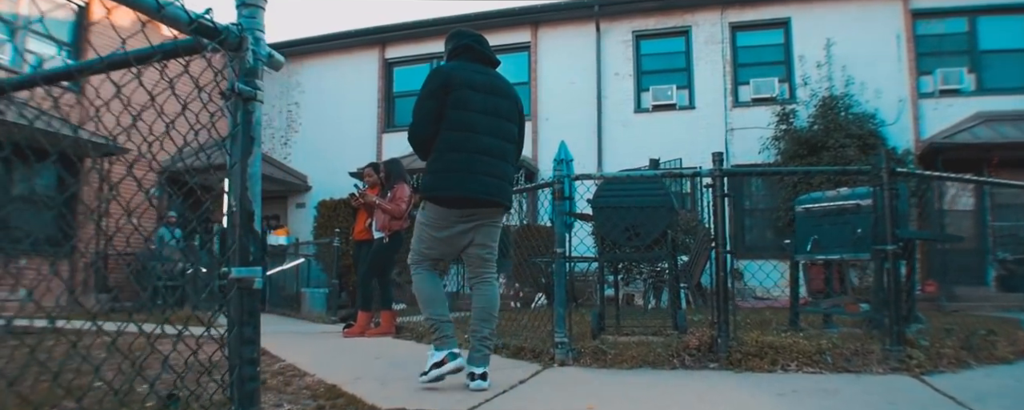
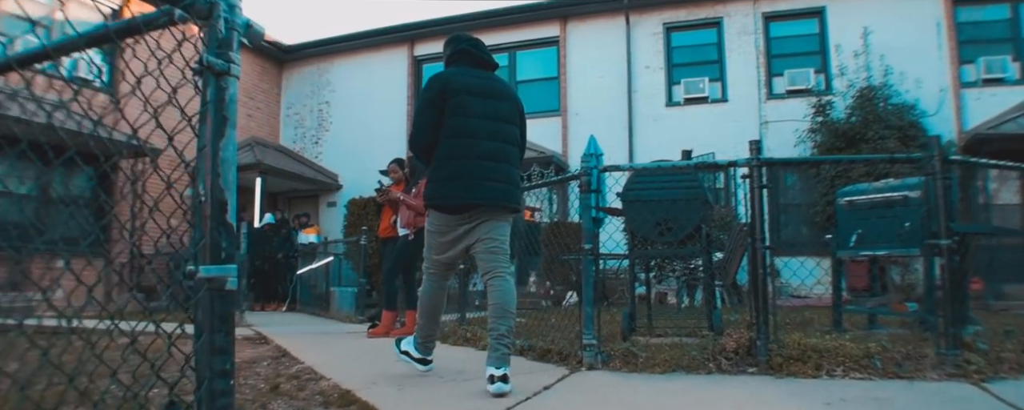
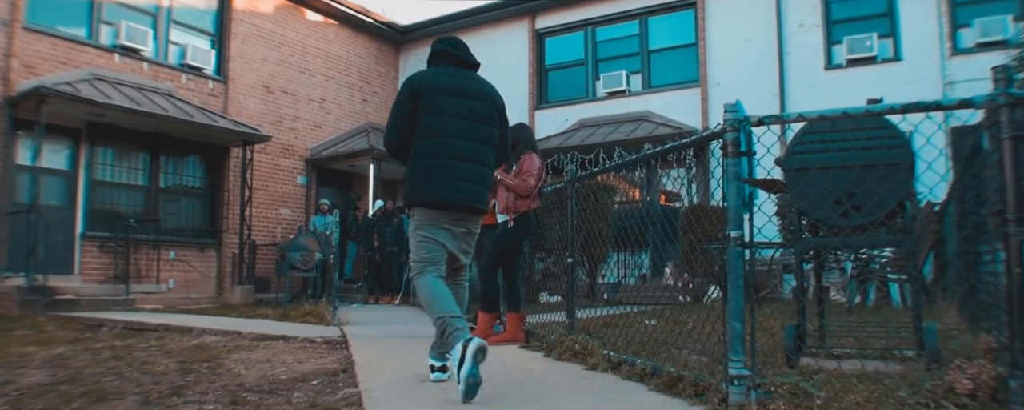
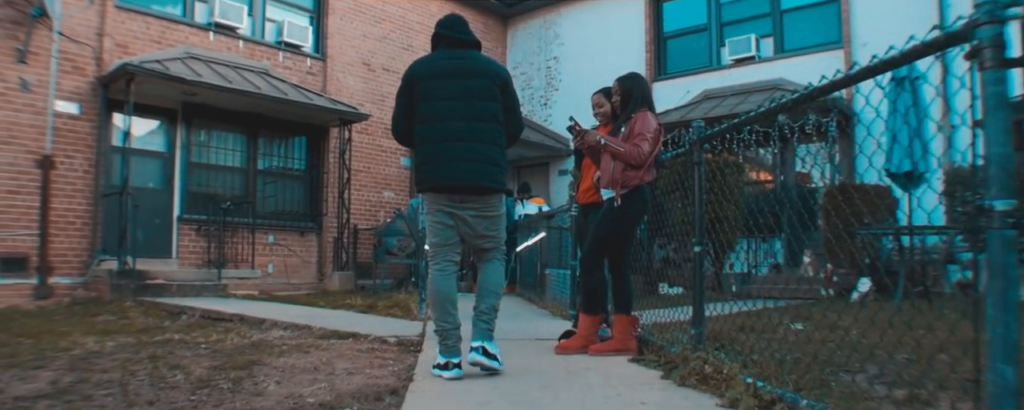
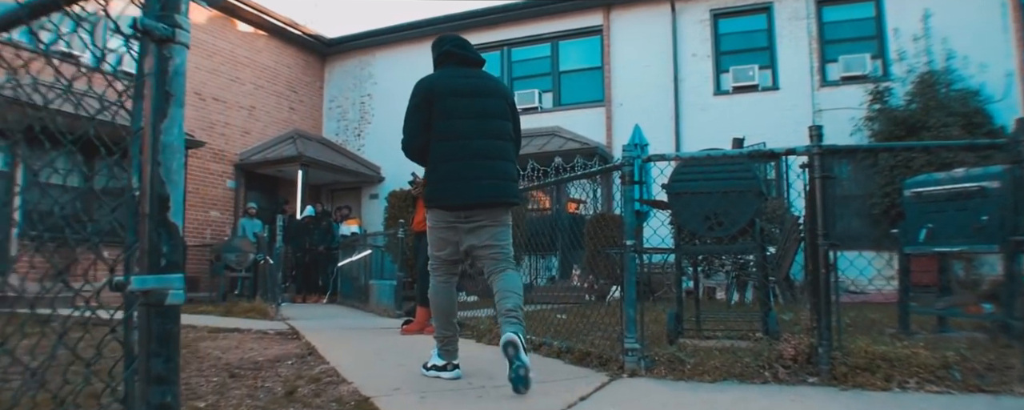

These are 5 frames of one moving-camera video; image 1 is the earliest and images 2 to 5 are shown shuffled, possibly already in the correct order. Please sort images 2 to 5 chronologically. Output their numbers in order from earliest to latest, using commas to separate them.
2, 5, 3, 4
